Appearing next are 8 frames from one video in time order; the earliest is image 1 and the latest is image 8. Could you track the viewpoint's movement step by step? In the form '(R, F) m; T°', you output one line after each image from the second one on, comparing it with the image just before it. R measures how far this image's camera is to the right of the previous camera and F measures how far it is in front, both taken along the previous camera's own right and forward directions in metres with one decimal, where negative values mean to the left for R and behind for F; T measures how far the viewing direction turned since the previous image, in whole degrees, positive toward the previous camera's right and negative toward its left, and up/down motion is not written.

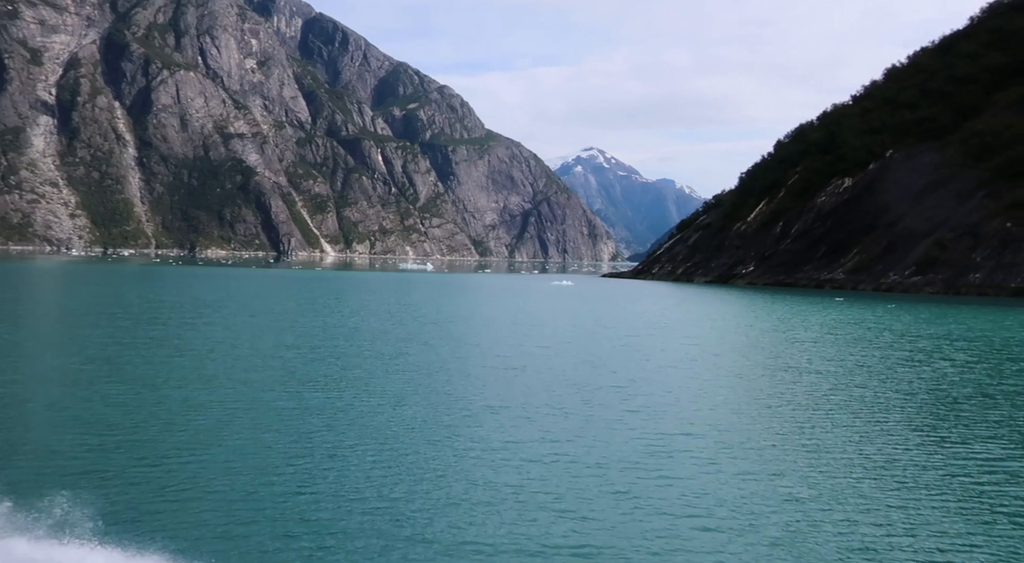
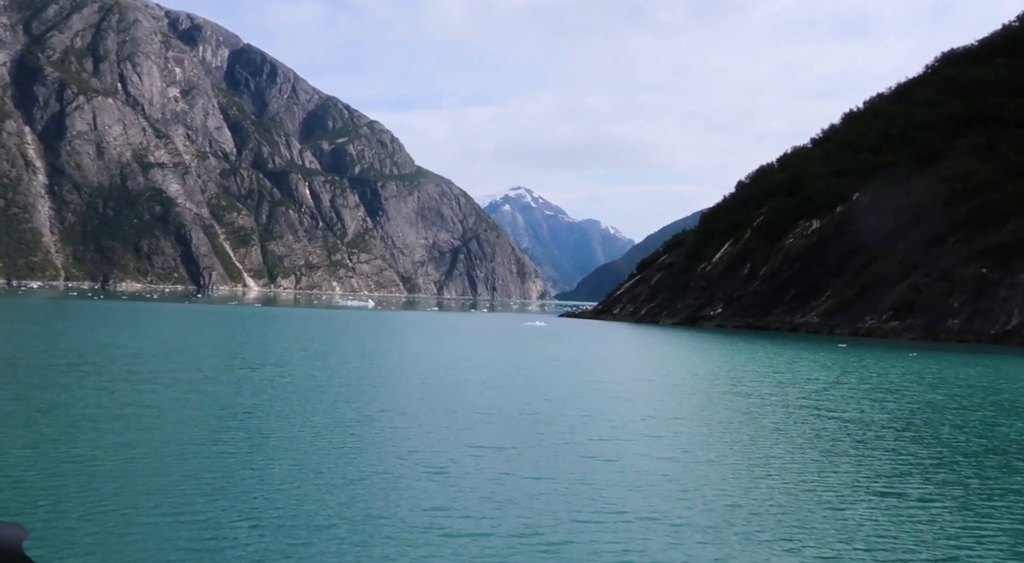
(-4.7, +6.5) m; +5°
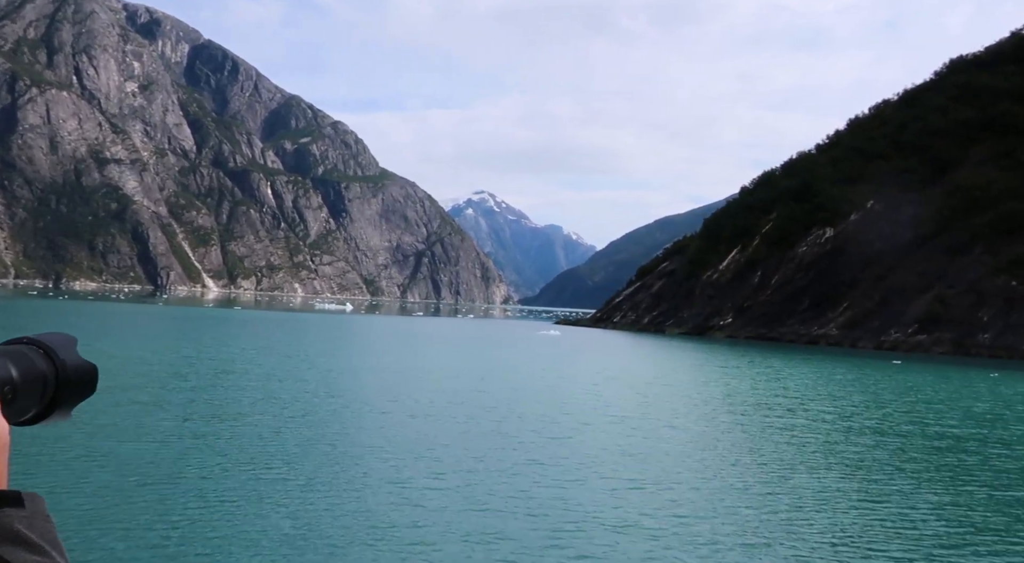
(-5.4, +6.5) m; +2°
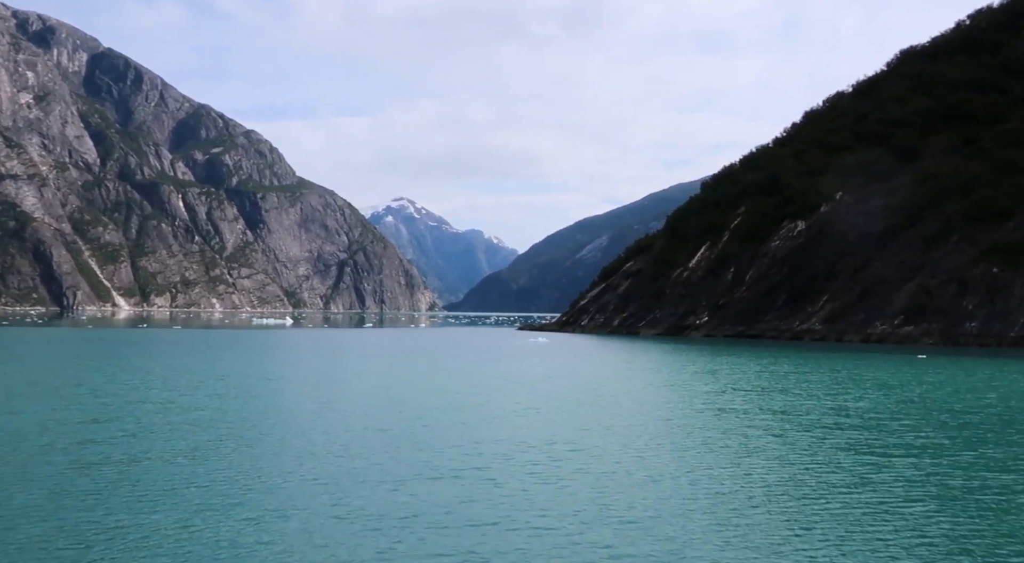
(-6.2, +5.5) m; +5°
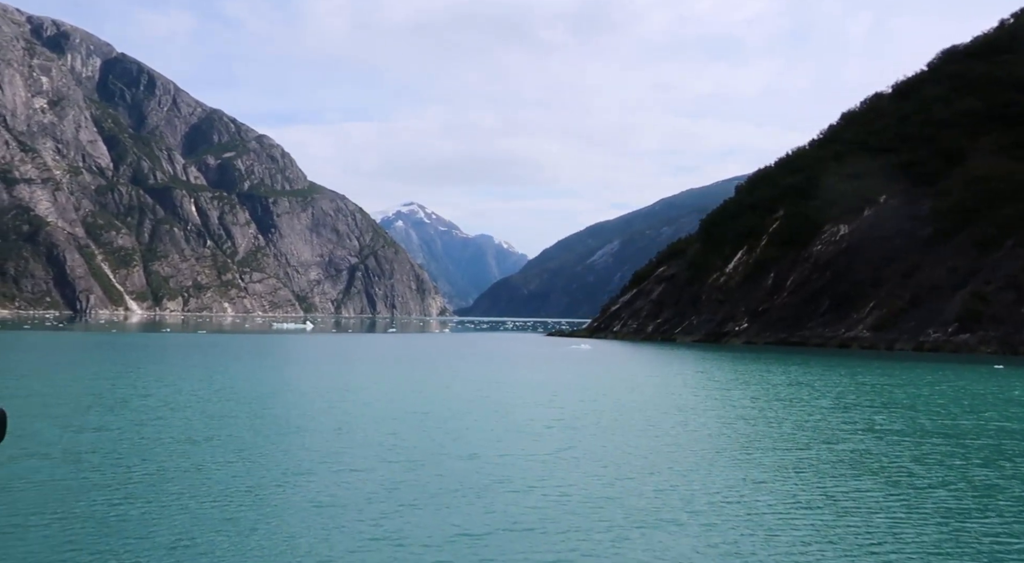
(-2.9, +3.5) m; -1°
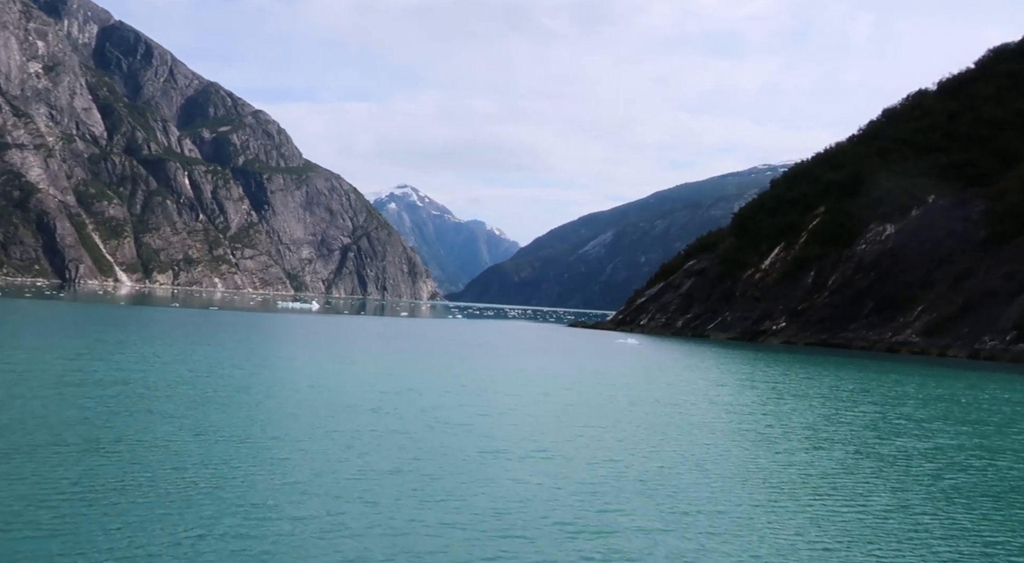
(-4.9, +5.1) m; +1°
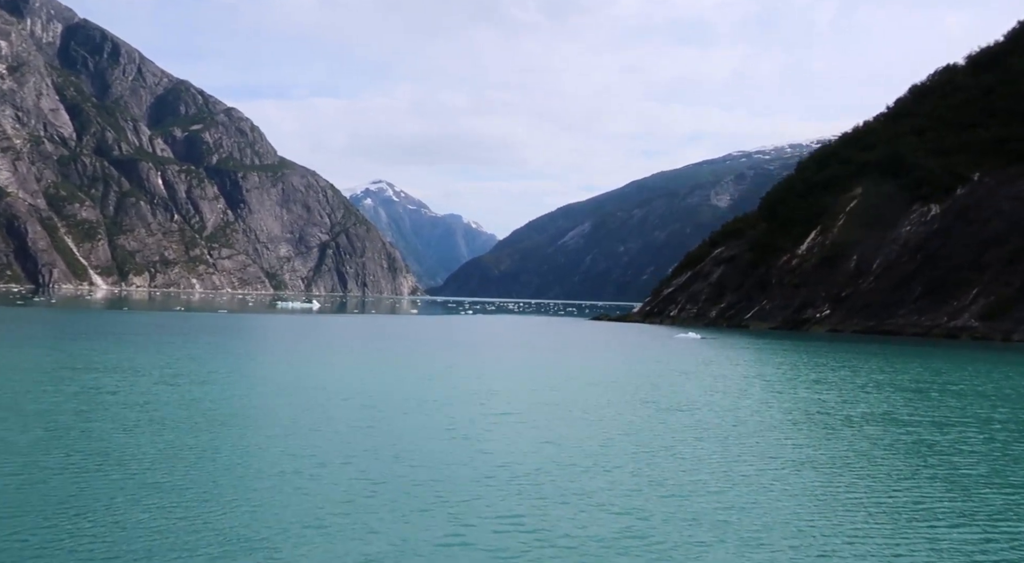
(-6.0, +6.0) m; +2°
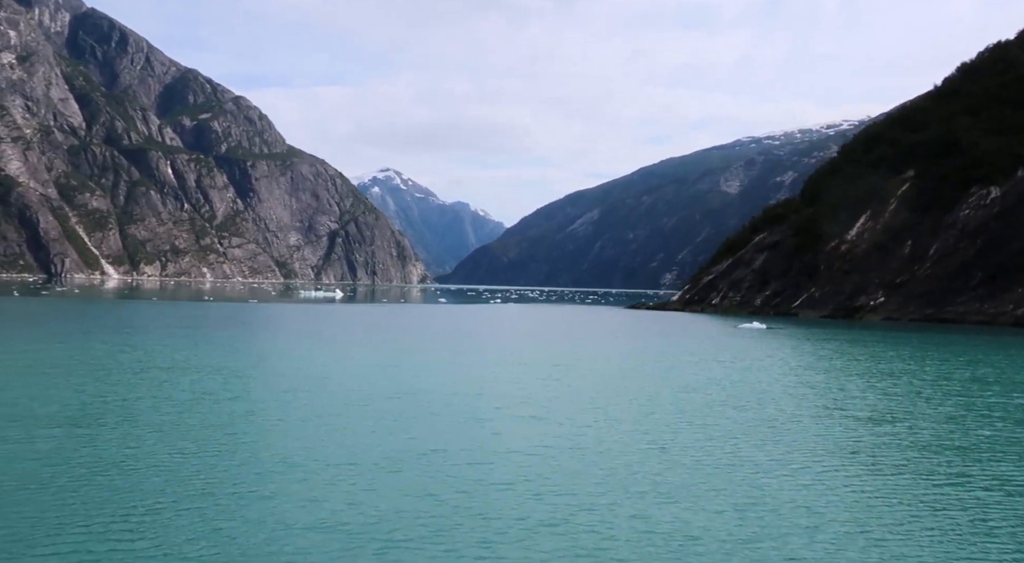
(-3.7, +3.7) m; 0°
